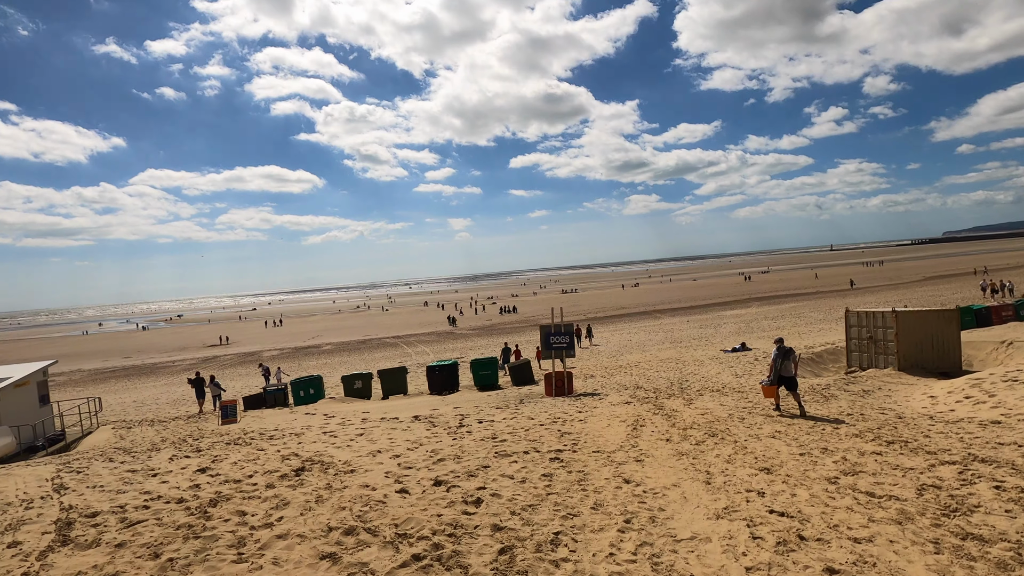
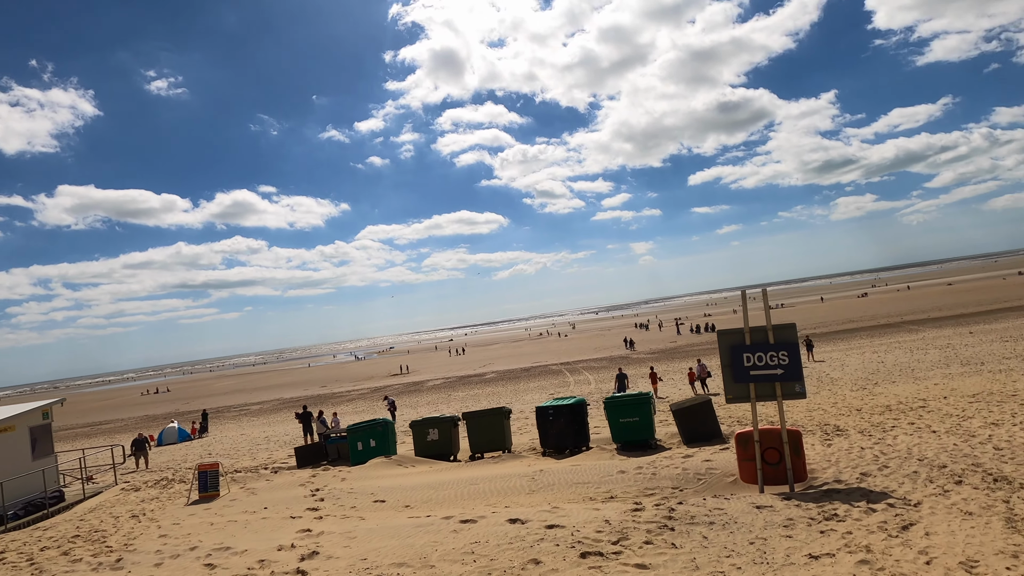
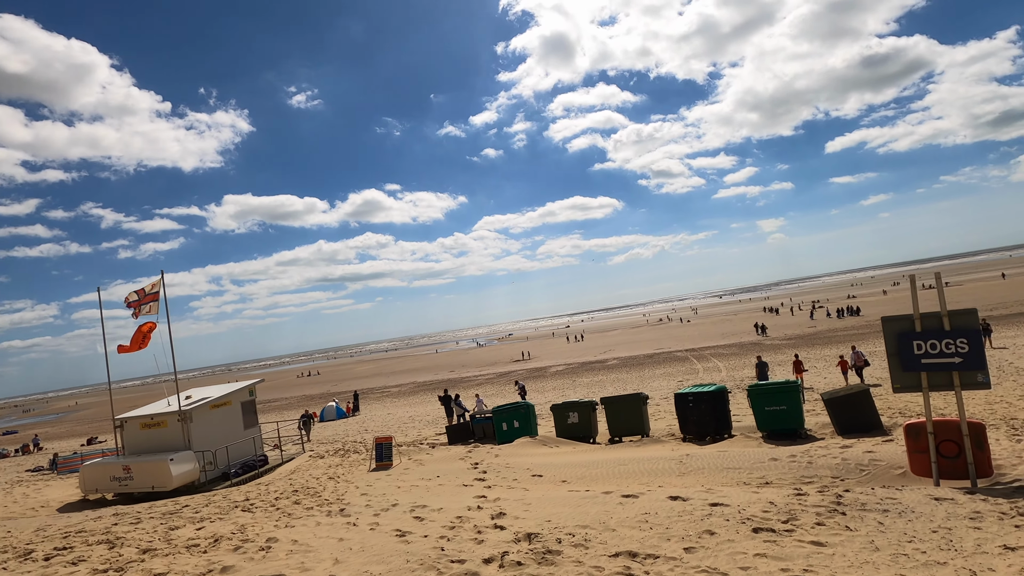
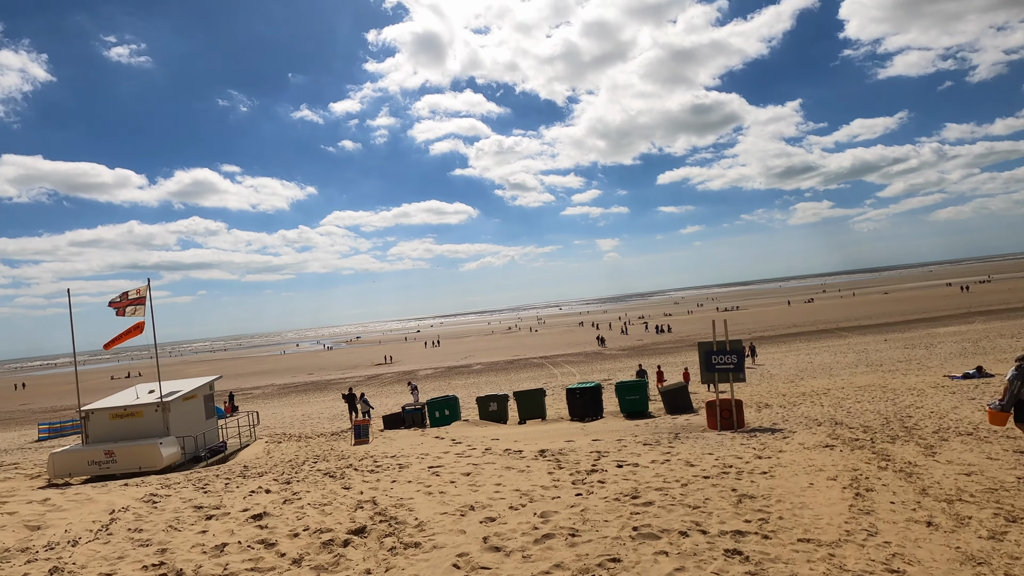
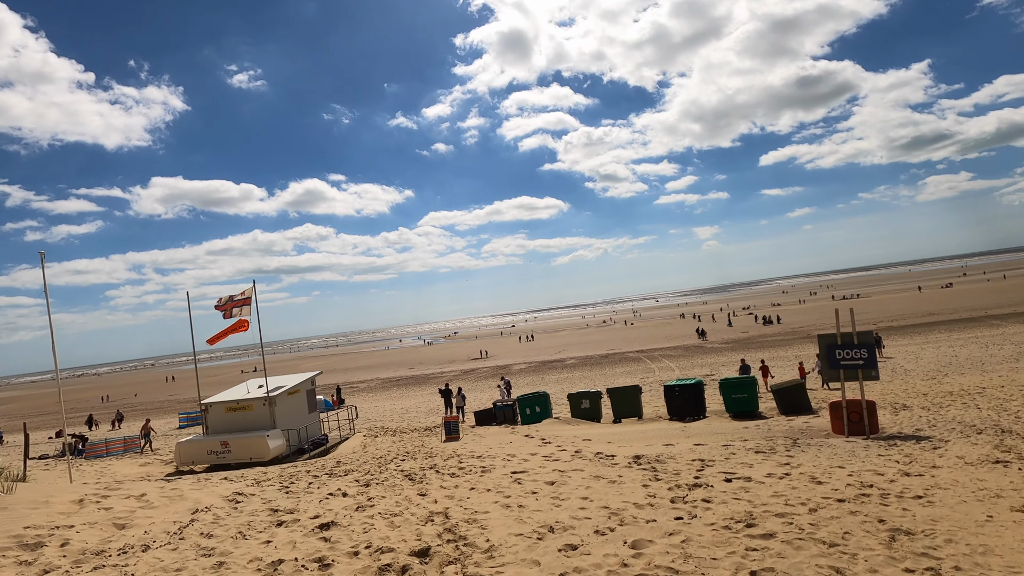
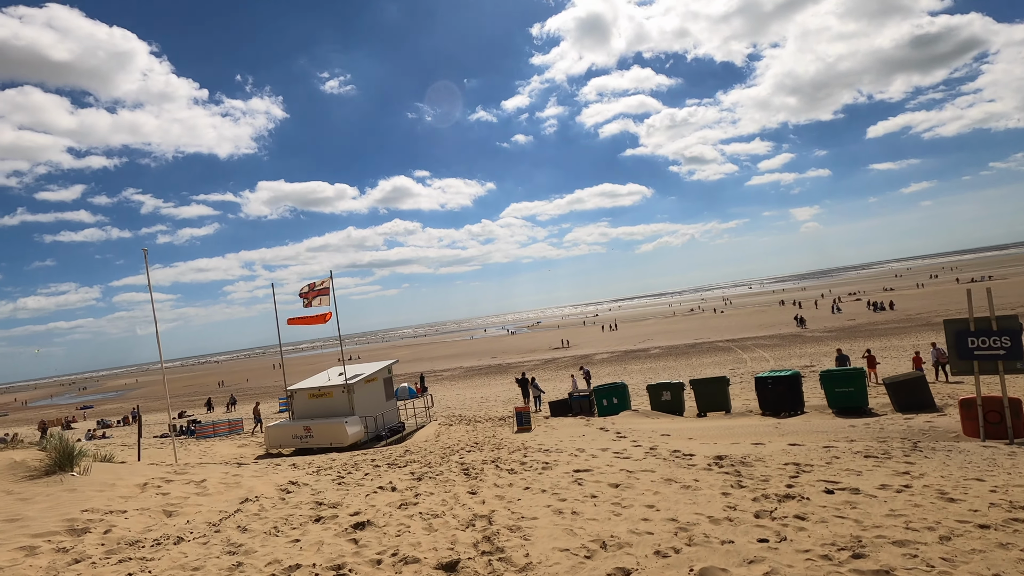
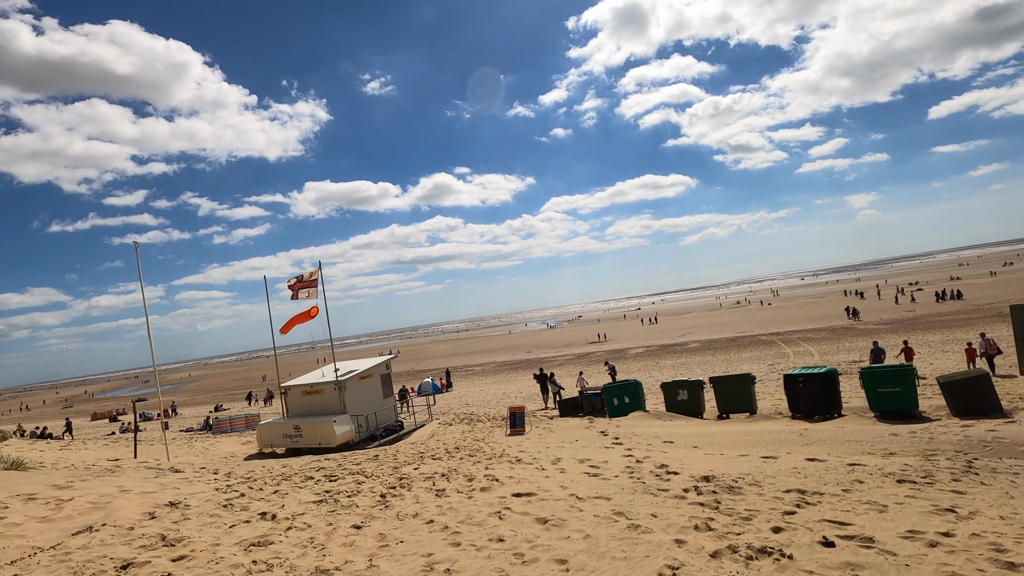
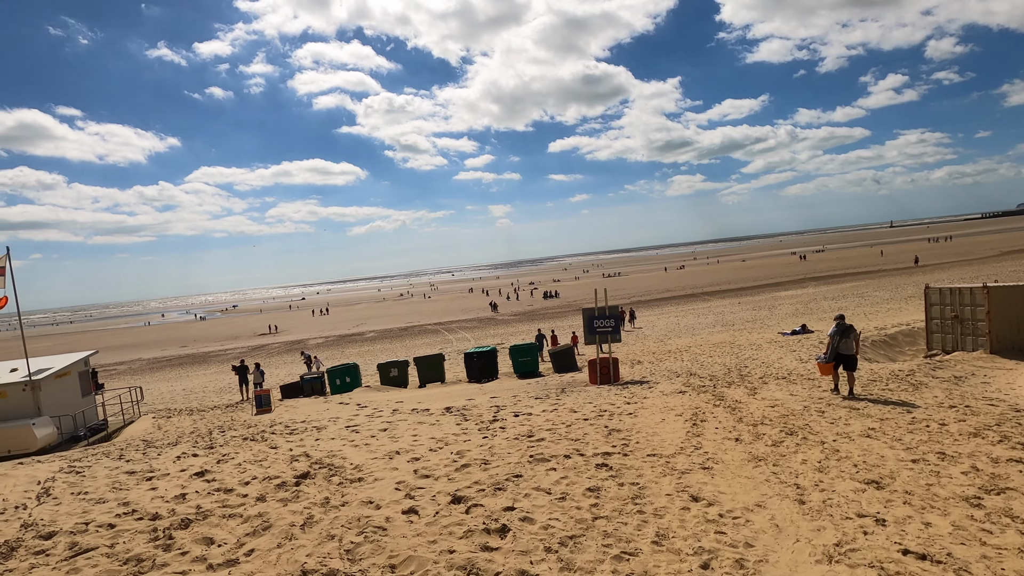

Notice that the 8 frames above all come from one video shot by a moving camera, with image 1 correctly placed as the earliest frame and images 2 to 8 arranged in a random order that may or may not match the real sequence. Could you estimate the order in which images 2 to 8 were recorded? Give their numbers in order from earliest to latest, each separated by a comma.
8, 4, 5, 6, 7, 3, 2
